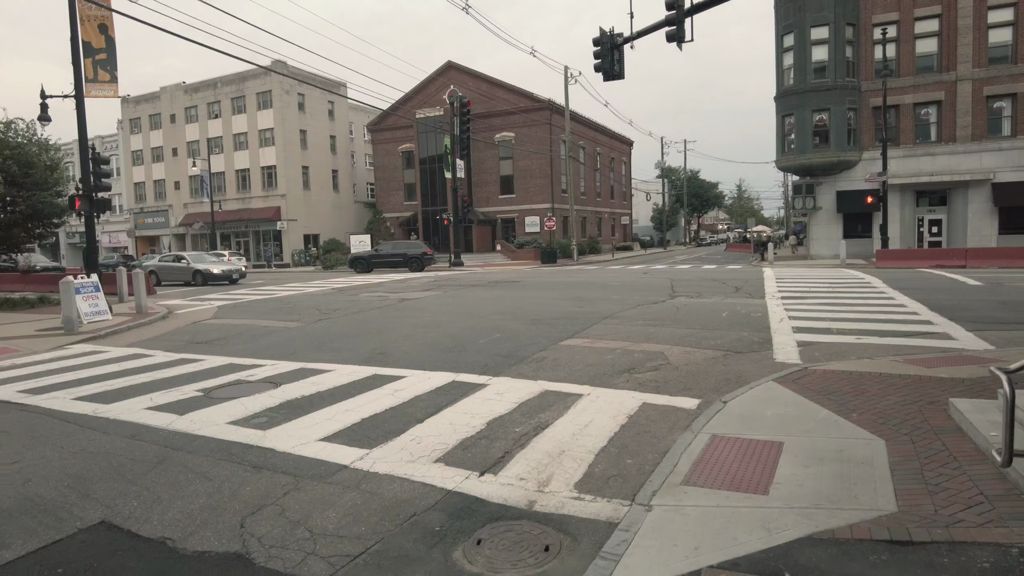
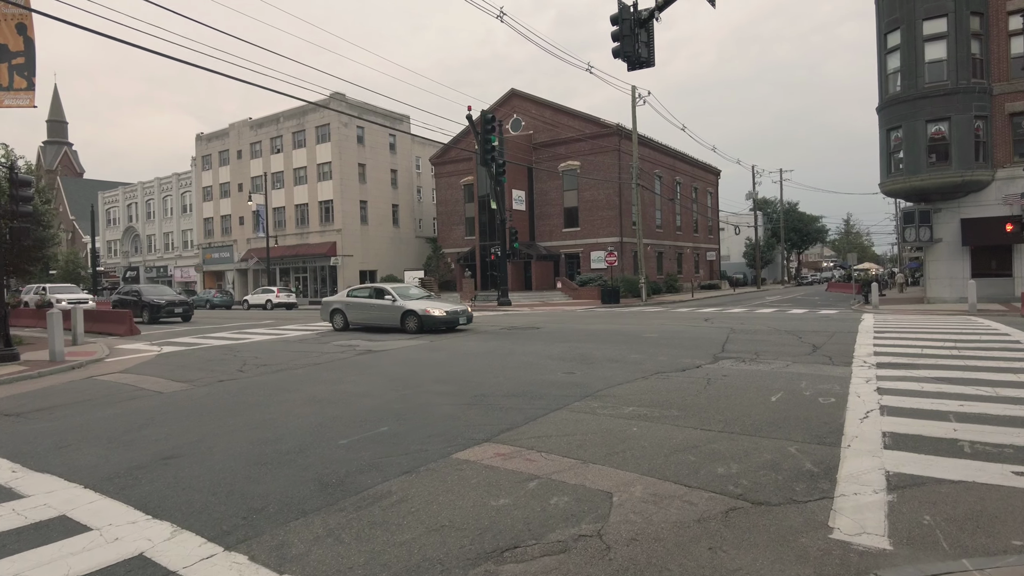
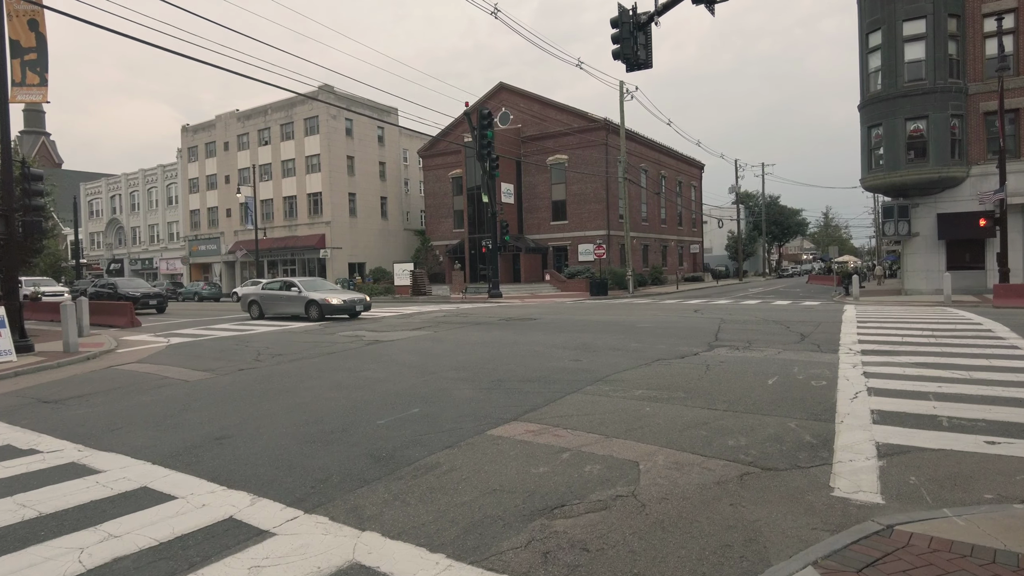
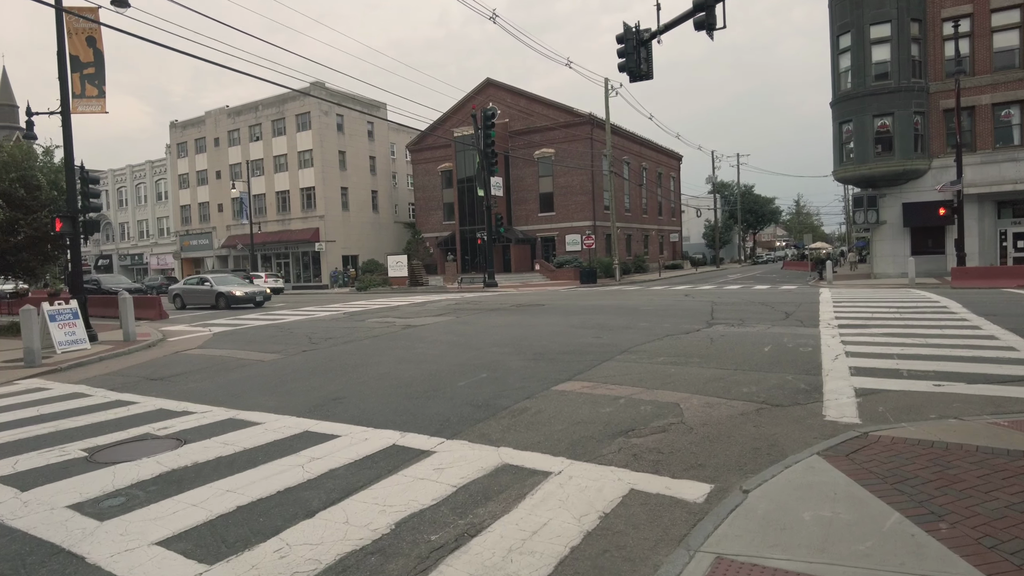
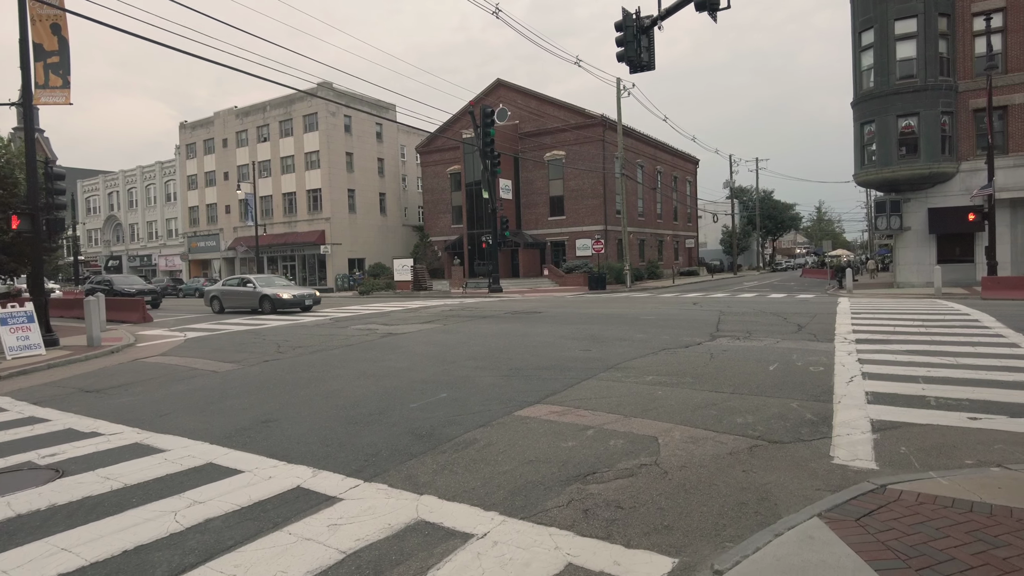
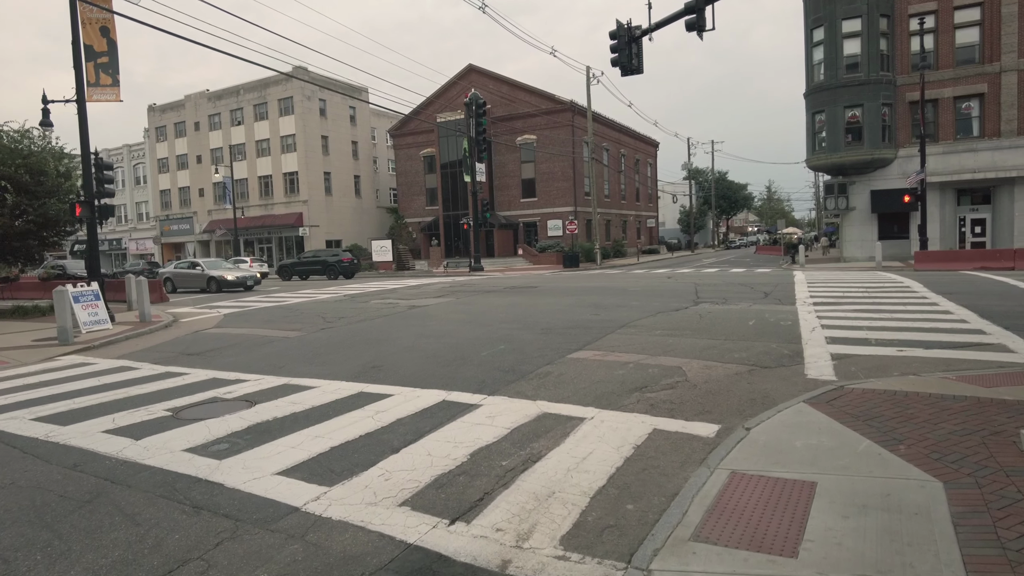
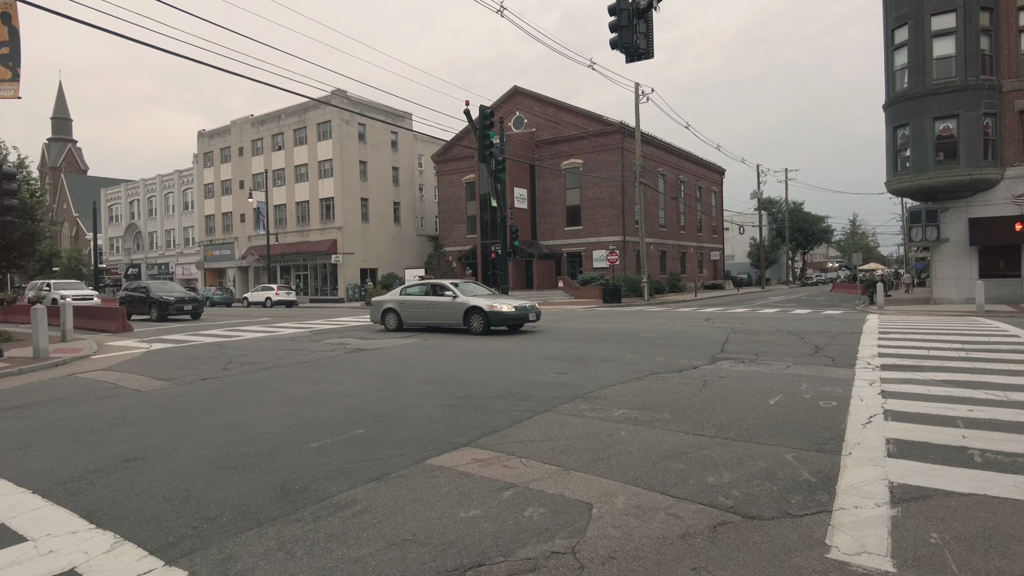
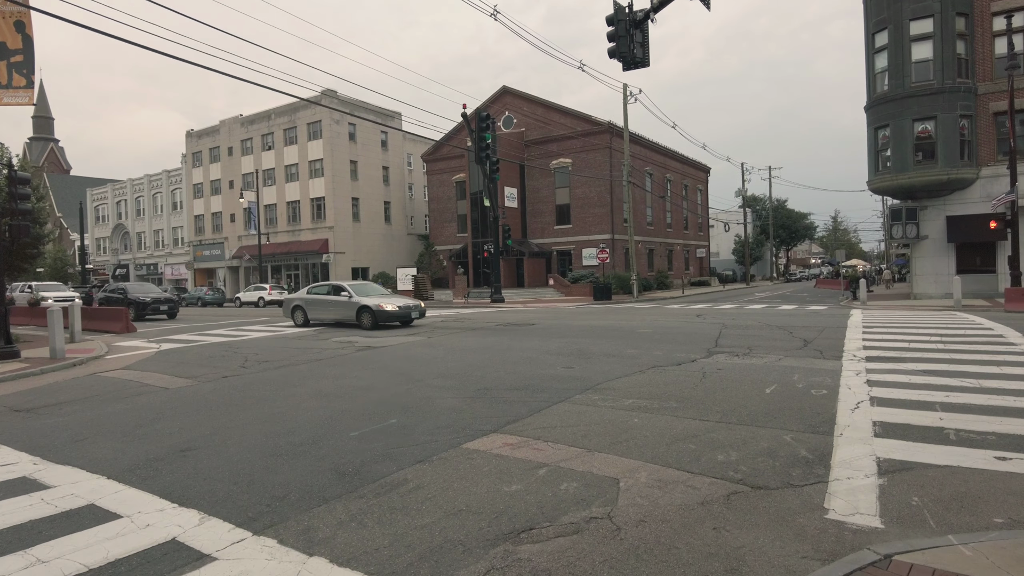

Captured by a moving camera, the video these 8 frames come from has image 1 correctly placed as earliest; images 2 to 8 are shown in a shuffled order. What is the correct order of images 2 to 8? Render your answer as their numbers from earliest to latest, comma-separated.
6, 4, 5, 3, 8, 2, 7
